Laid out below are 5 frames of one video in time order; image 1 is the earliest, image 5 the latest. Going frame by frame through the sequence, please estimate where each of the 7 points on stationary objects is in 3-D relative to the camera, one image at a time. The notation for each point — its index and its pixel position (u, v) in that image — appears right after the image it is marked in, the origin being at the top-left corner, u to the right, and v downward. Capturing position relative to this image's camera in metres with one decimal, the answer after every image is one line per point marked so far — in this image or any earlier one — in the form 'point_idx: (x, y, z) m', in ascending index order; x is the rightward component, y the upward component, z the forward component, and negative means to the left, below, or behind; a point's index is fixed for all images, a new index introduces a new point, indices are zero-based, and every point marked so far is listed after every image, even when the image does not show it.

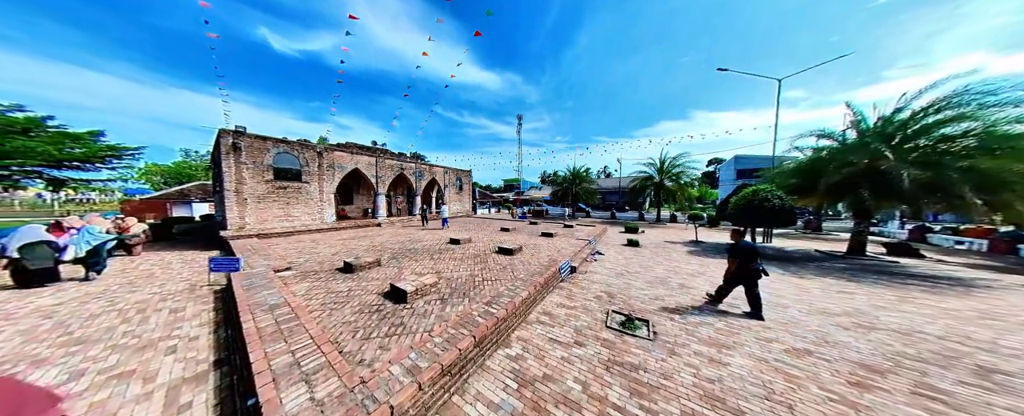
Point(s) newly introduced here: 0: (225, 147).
0: (-12.9, +2.7, +9.5) m
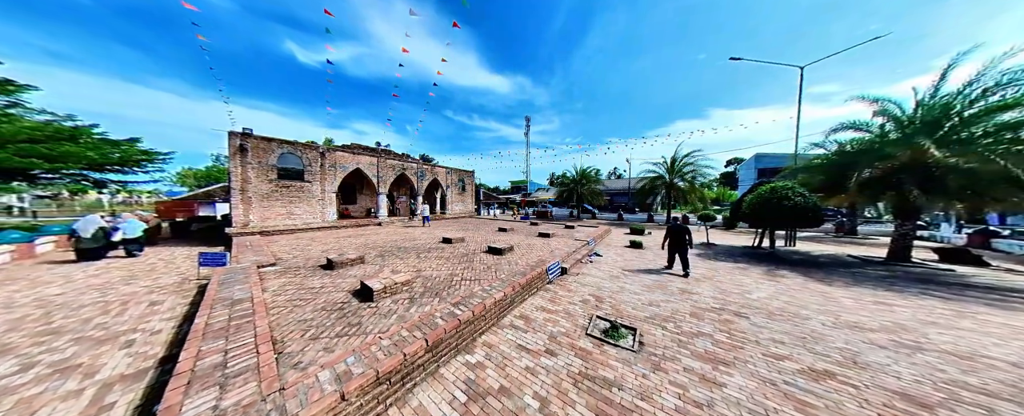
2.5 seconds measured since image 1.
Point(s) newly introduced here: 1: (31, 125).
0: (-13.0, +2.8, +9.9) m
1: (-29.2, +5.1, +13.0) m
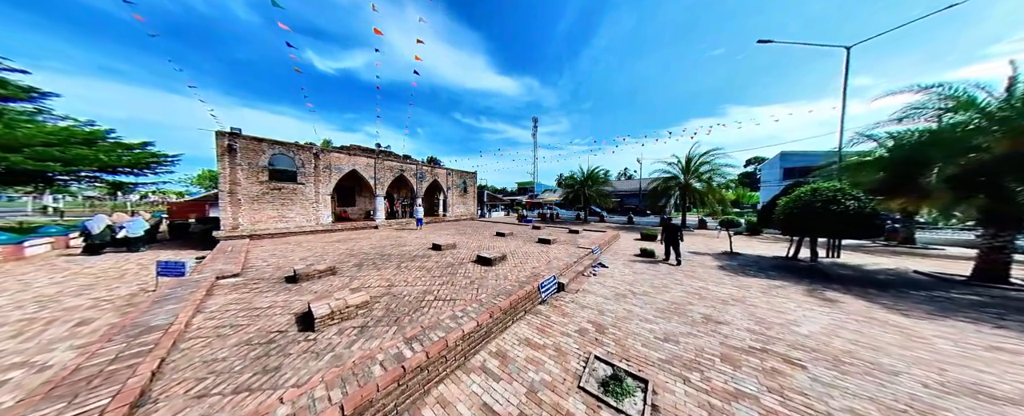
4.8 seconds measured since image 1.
0: (-13.1, +2.7, +9.6) m
1: (-29.1, +5.0, +13.4) m
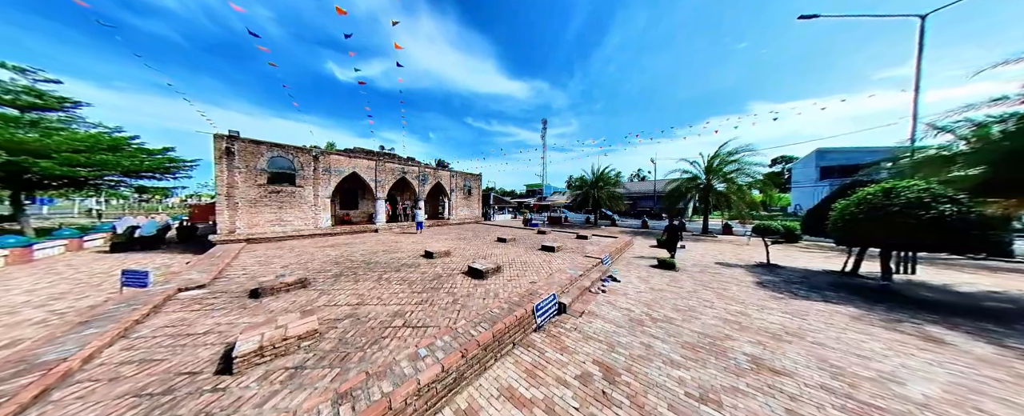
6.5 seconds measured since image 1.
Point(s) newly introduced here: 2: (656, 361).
0: (-13.1, +2.5, +9.5) m
1: (-28.9, +4.7, +14.1) m
2: (+2.0, -2.1, +2.9) m
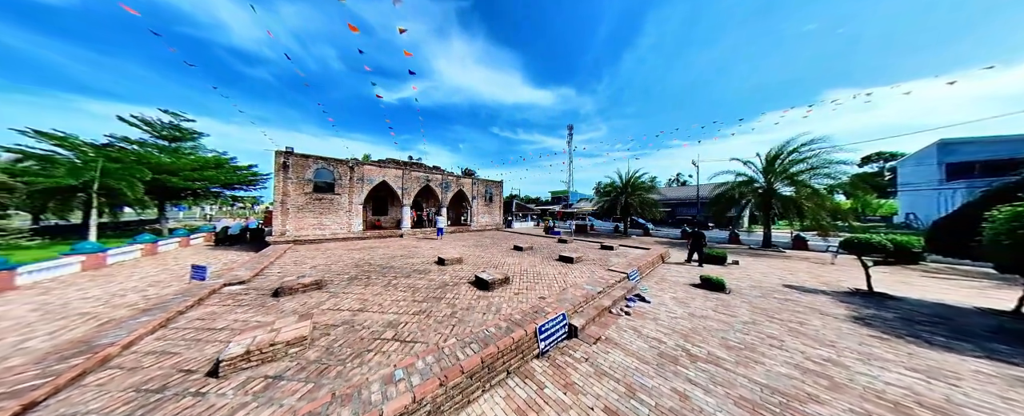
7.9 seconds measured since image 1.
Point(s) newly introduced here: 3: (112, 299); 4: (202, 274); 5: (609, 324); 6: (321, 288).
0: (-12.0, +2.3, +11.0) m
1: (-27.0, +4.3, +17.9) m
2: (+1.9, -2.1, +2.2) m
3: (-10.0, -2.2, +5.4) m
4: (-7.8, -1.7, +5.4) m
5: (+1.9, -2.1, +4.0) m
6: (-4.4, -1.9, +5.0) m
